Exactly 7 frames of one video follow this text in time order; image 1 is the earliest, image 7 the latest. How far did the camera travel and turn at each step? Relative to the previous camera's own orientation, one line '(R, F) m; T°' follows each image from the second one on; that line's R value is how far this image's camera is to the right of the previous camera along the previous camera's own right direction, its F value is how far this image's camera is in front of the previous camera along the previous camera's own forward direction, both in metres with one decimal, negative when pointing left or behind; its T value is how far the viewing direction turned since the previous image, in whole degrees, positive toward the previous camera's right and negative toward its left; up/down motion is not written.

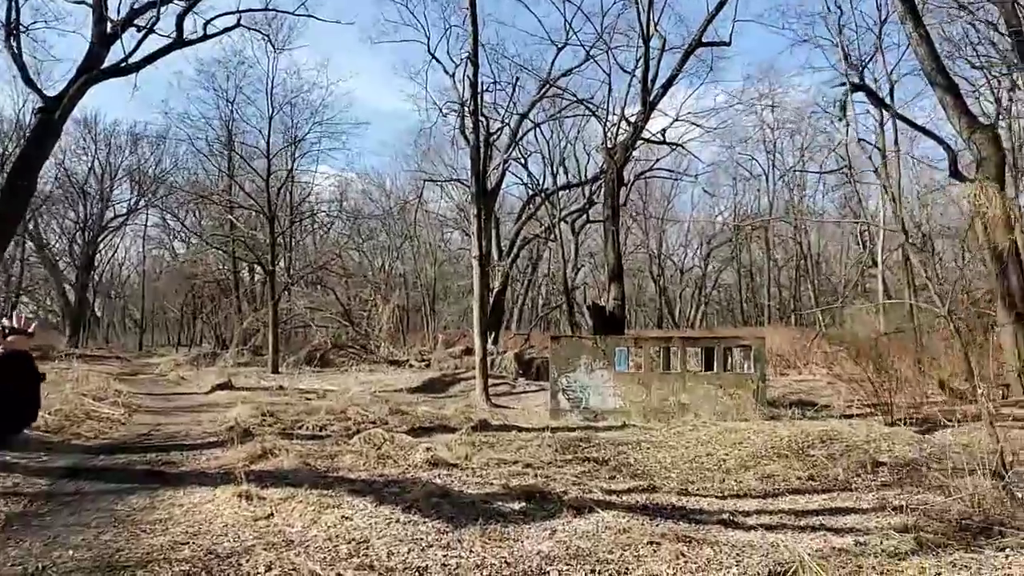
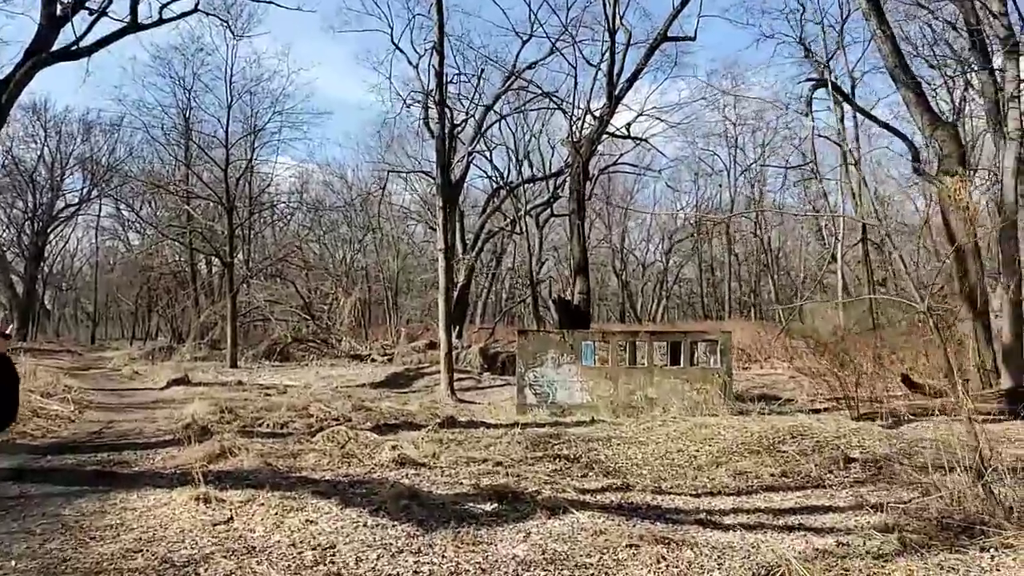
(-0.1, +0.2) m; +3°
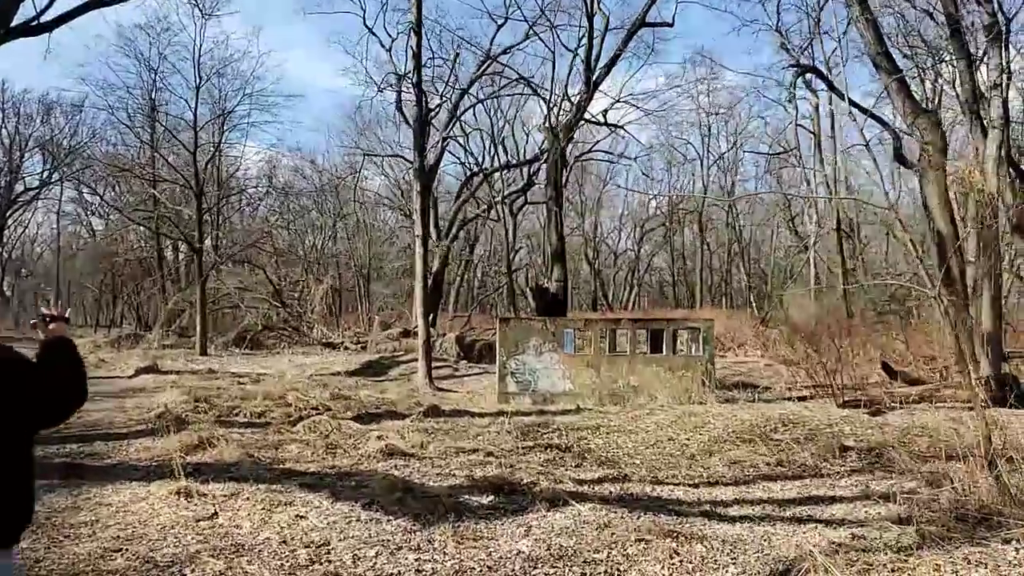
(-0.2, +0.2) m; +2°
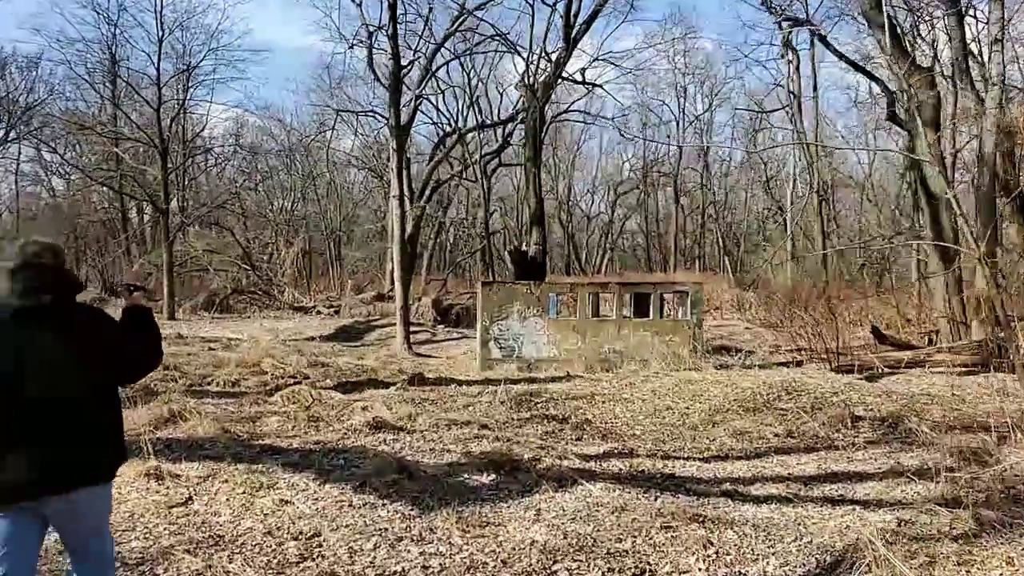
(-0.2, +0.4) m; +2°
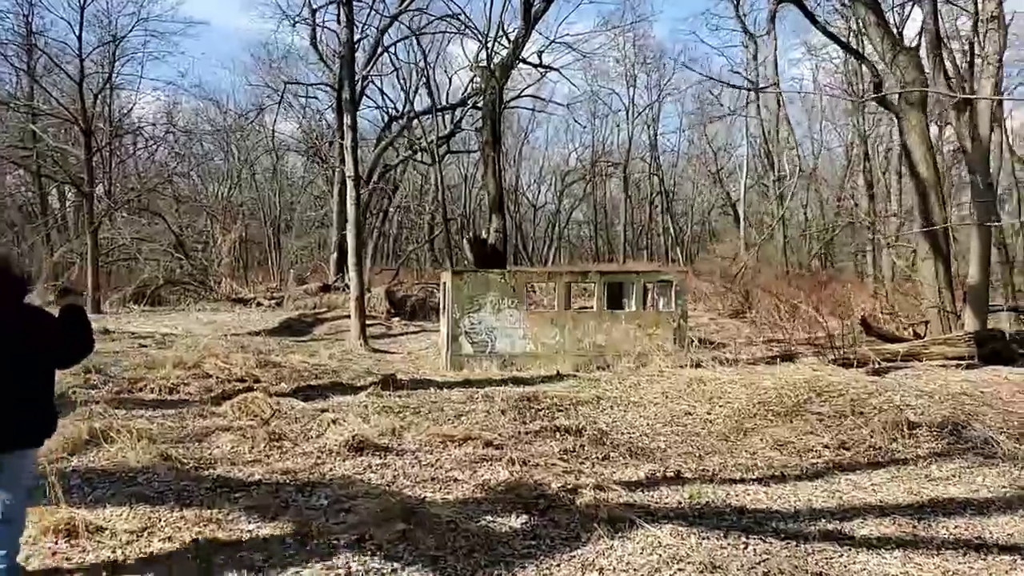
(-0.4, +1.0) m; +4°
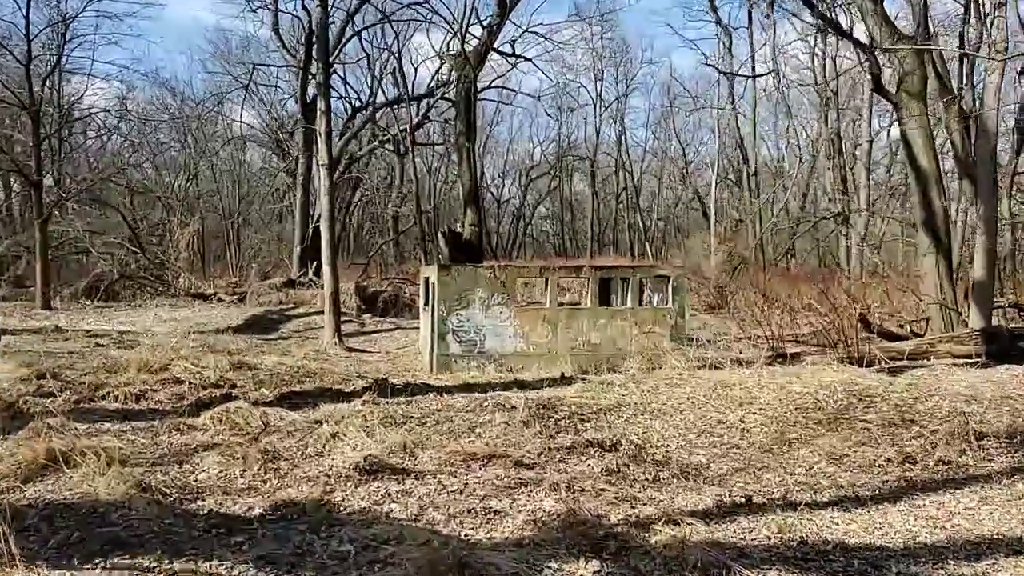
(-0.4, +0.6) m; +3°
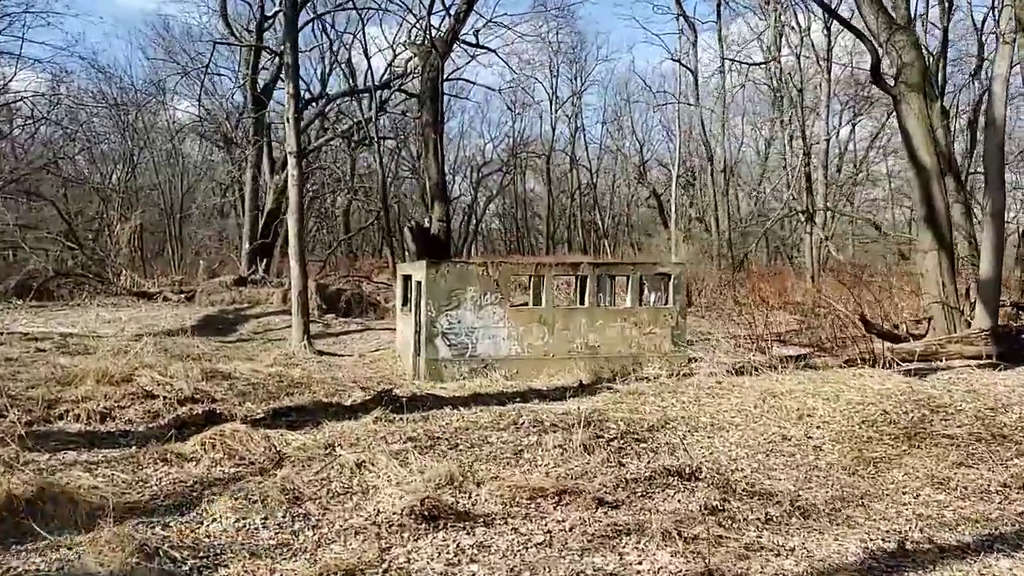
(-0.6, +0.8) m; +4°
